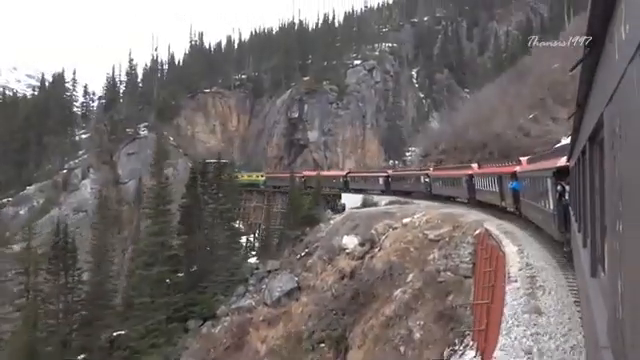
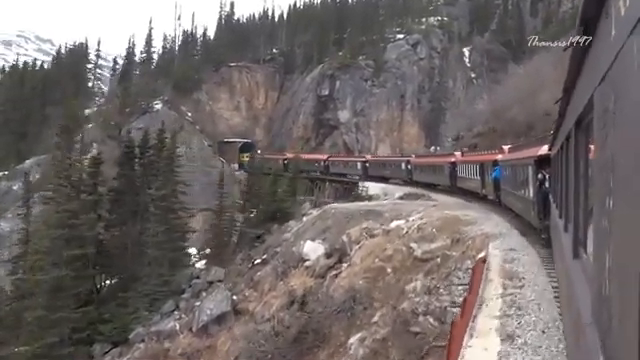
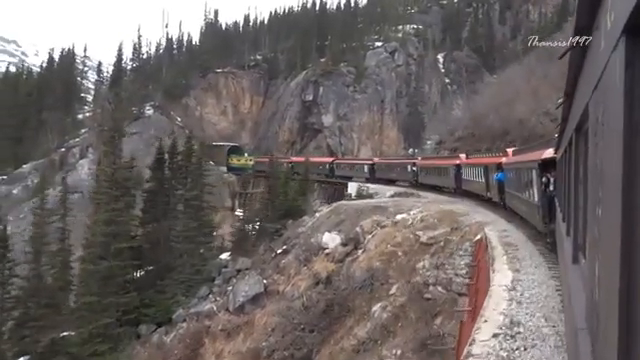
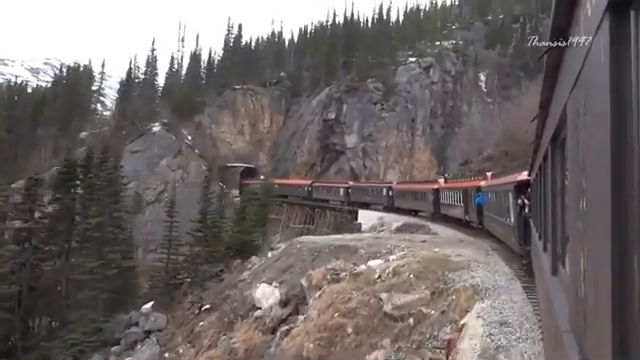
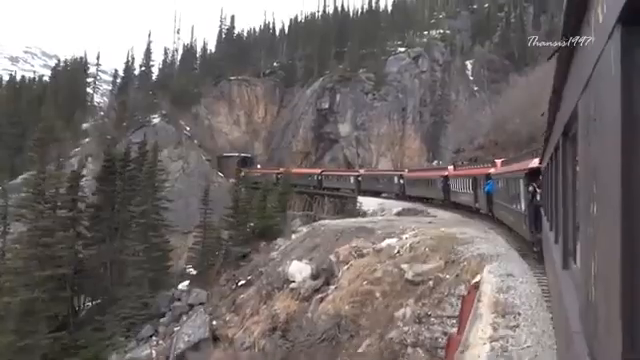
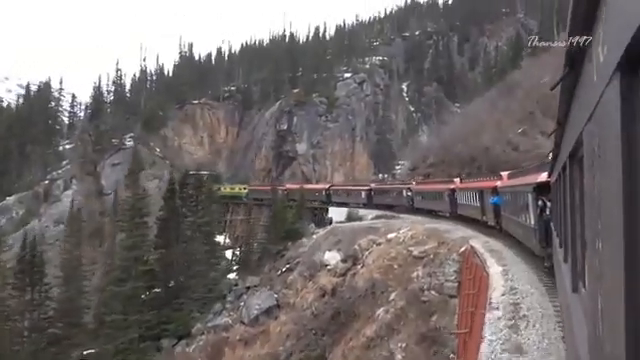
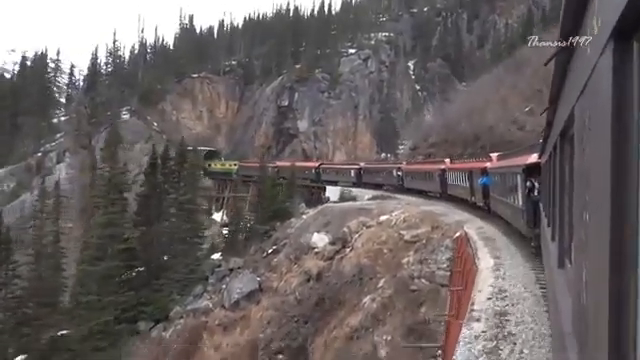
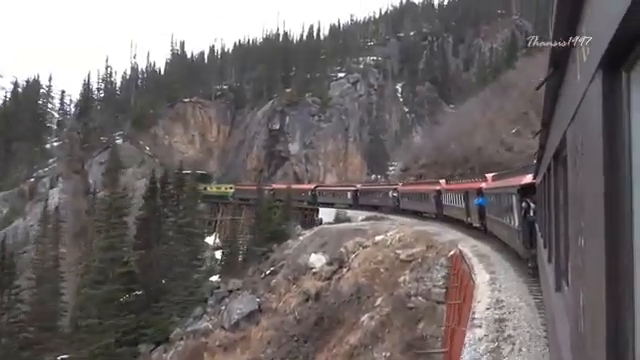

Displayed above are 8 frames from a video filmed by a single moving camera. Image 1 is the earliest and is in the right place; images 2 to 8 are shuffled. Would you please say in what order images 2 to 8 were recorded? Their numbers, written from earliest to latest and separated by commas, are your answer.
6, 8, 7, 3, 2, 5, 4
